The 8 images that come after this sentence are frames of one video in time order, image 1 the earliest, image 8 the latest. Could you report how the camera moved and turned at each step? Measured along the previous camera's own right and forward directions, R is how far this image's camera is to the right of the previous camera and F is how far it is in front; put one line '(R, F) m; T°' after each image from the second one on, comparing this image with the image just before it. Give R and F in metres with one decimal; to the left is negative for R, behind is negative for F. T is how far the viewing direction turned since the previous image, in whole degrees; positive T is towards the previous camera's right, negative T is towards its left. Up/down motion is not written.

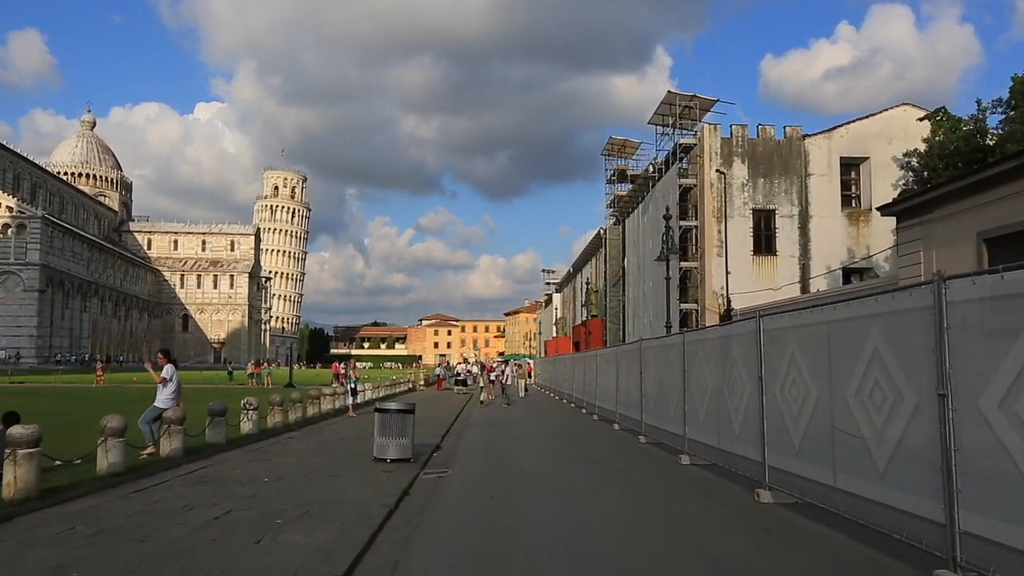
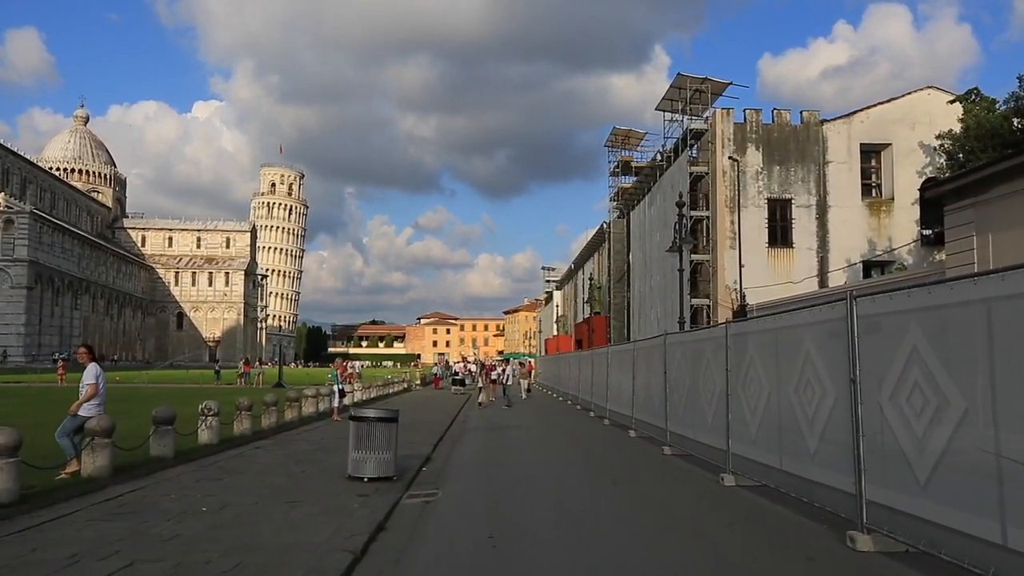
(-0.1, +1.9) m; 0°
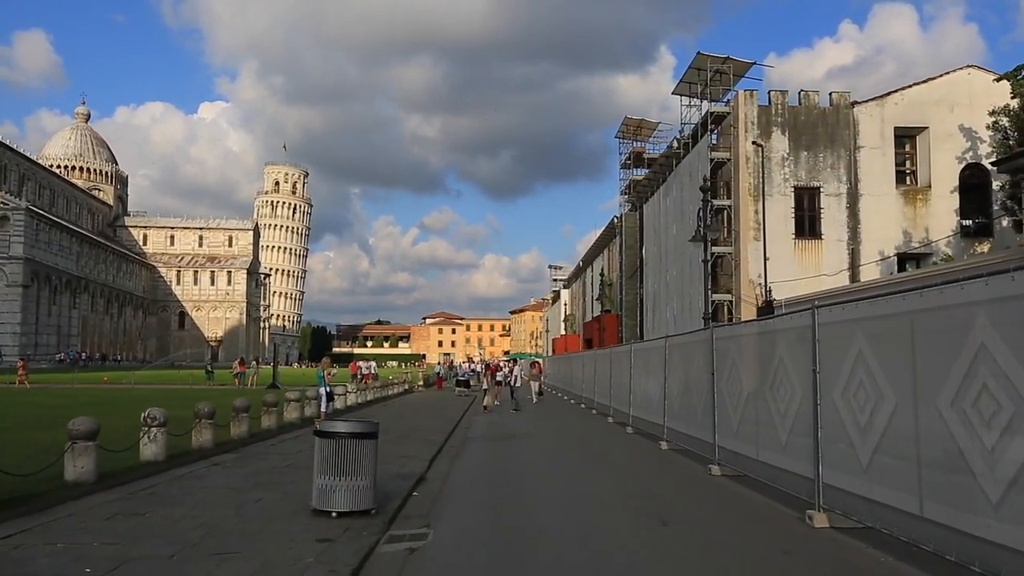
(-0.1, +2.1) m; 0°
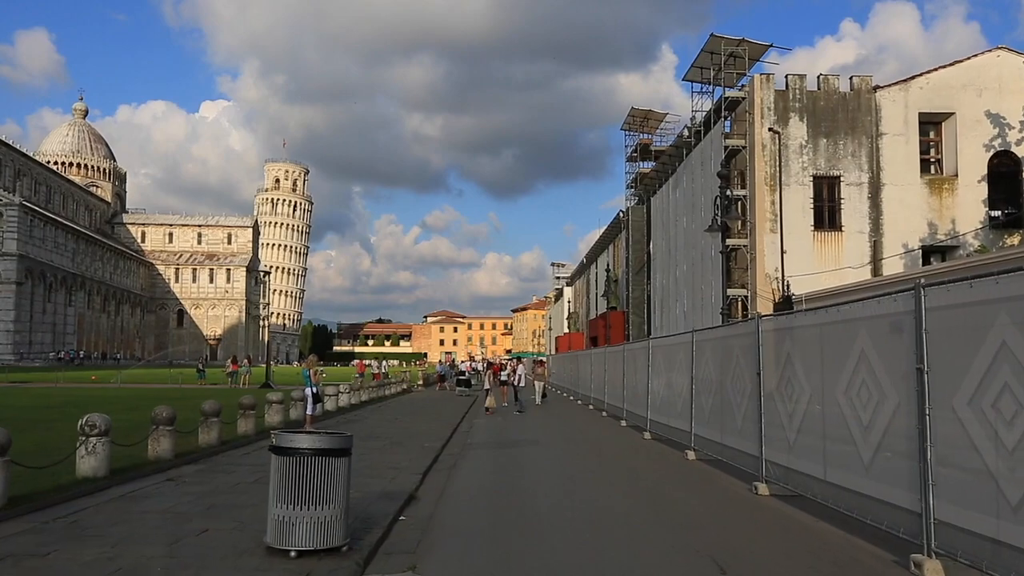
(-0.1, +1.5) m; 0°
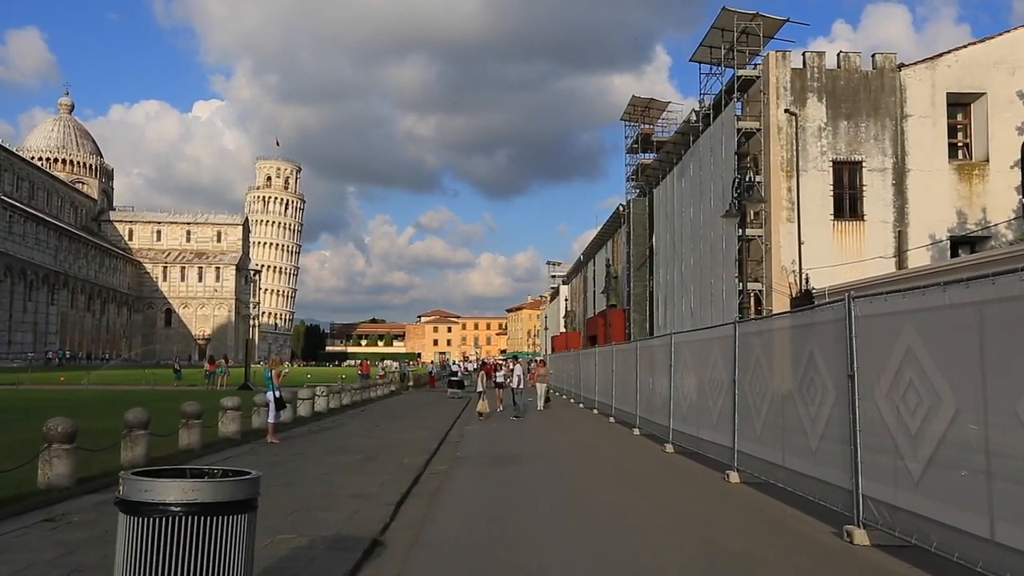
(0.0, +2.1) m; 0°
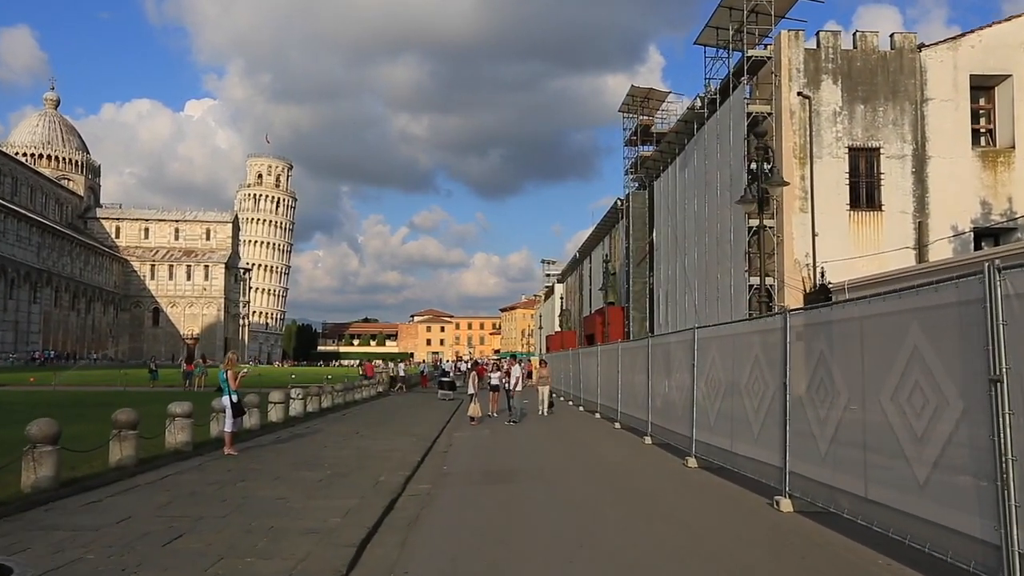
(0.0, +1.7) m; 0°
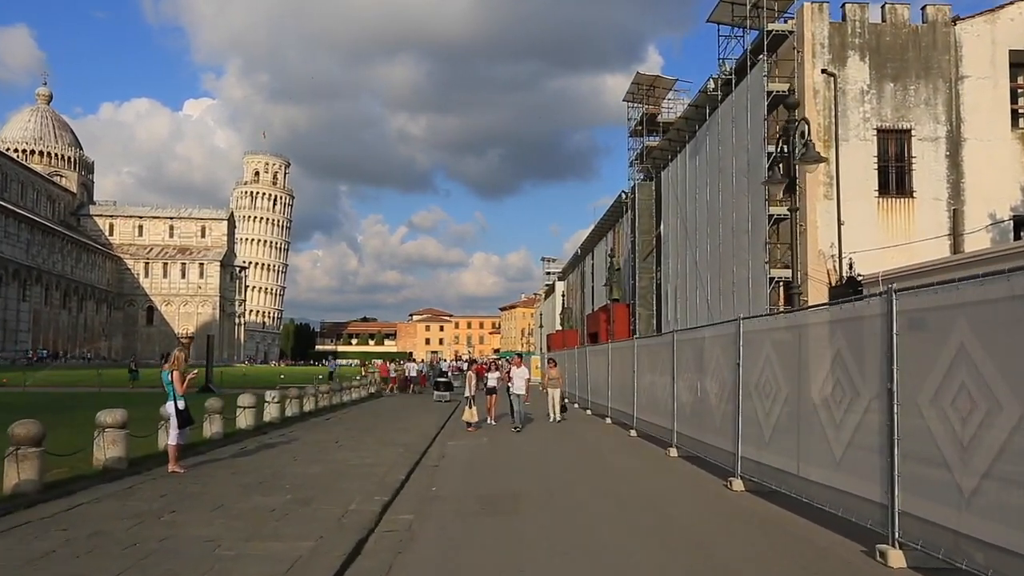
(0.0, +1.9) m; 0°
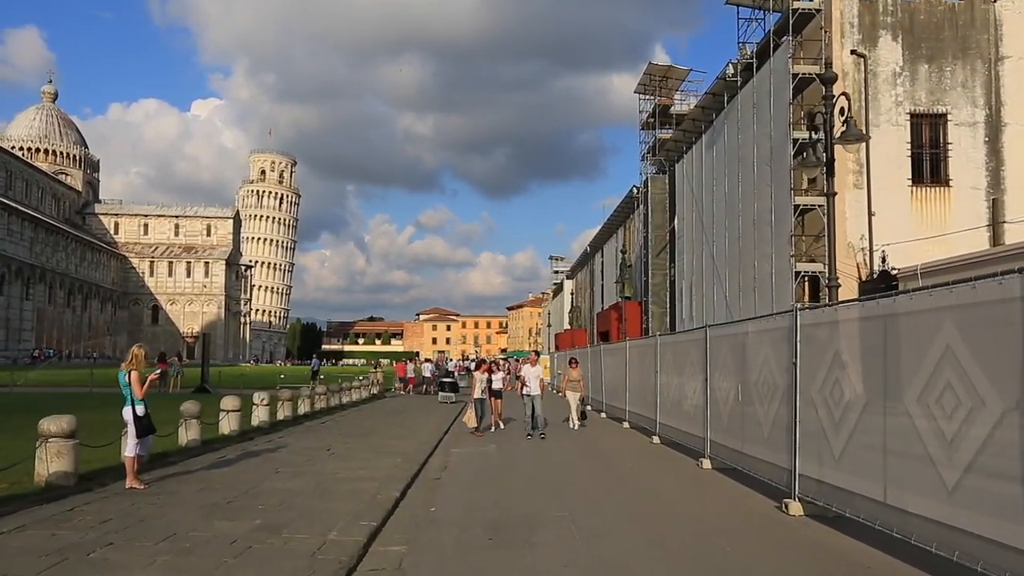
(-0.1, +1.3) m; 0°
